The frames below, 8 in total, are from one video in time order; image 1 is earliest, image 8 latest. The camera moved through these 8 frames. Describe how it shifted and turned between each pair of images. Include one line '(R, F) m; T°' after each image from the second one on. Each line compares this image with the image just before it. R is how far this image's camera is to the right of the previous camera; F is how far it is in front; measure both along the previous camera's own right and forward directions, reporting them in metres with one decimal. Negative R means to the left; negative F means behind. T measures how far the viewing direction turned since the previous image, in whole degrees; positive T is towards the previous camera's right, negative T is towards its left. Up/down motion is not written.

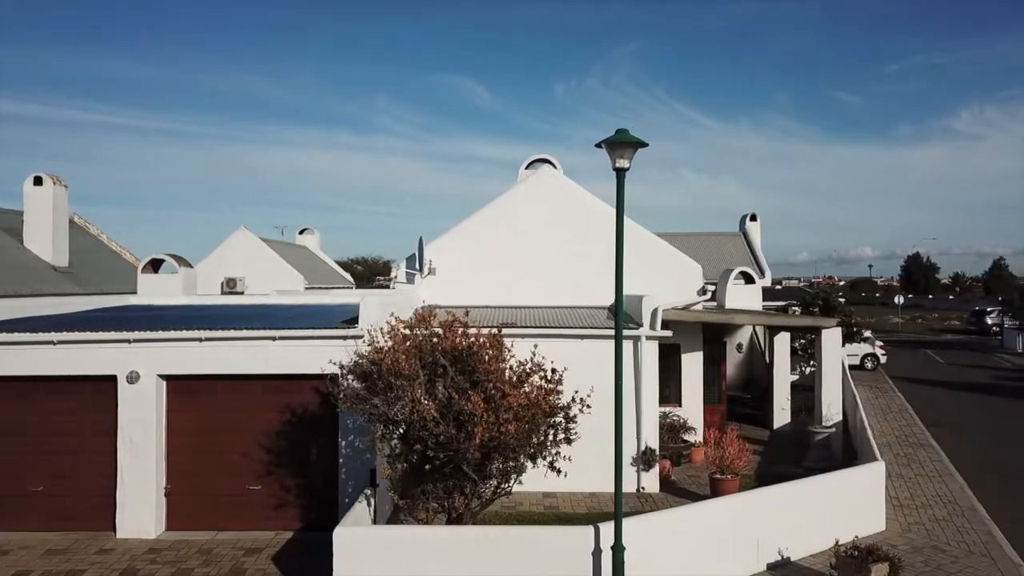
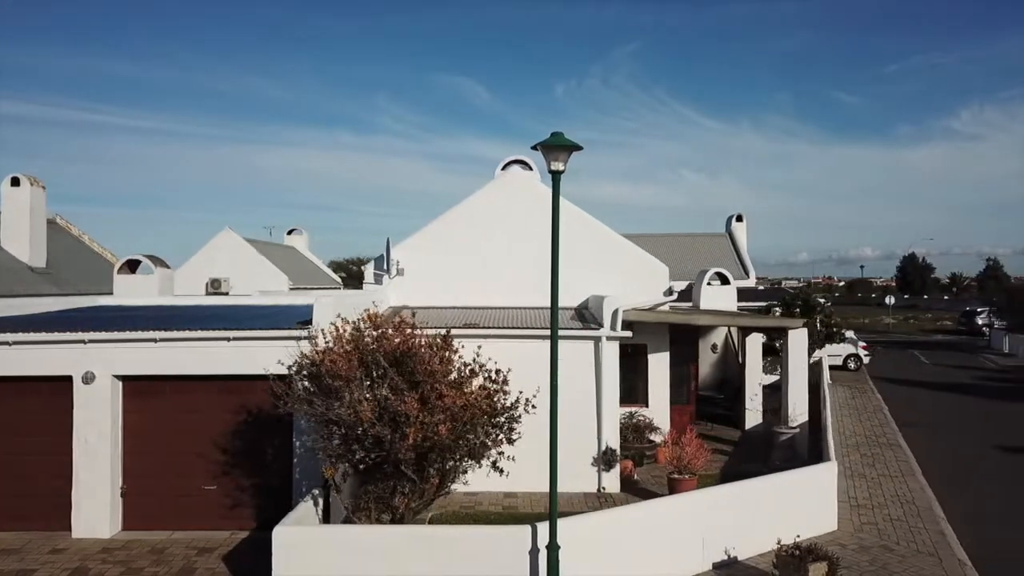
(+0.6, -0.1) m; 0°
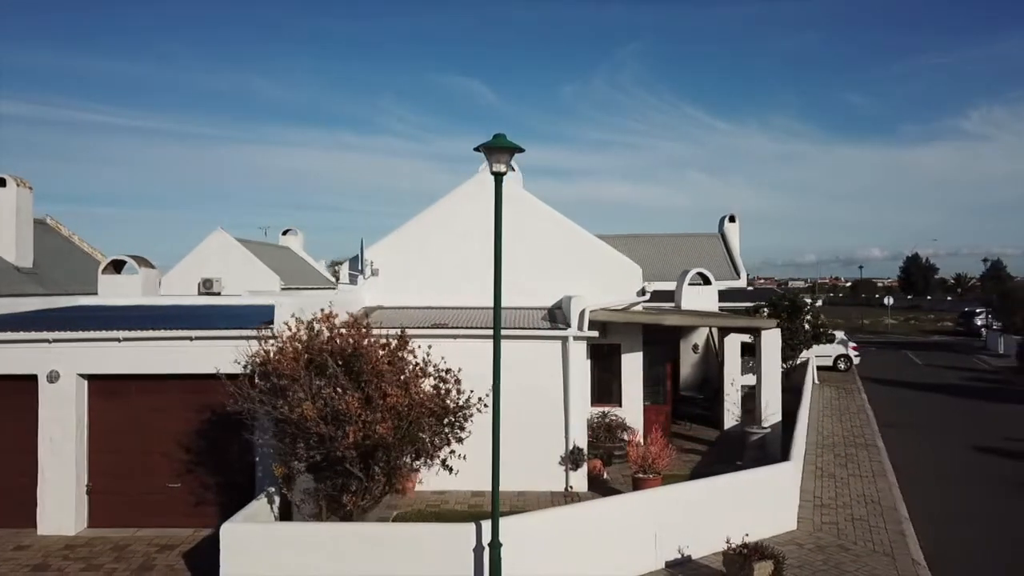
(+0.6, -0.1) m; 0°
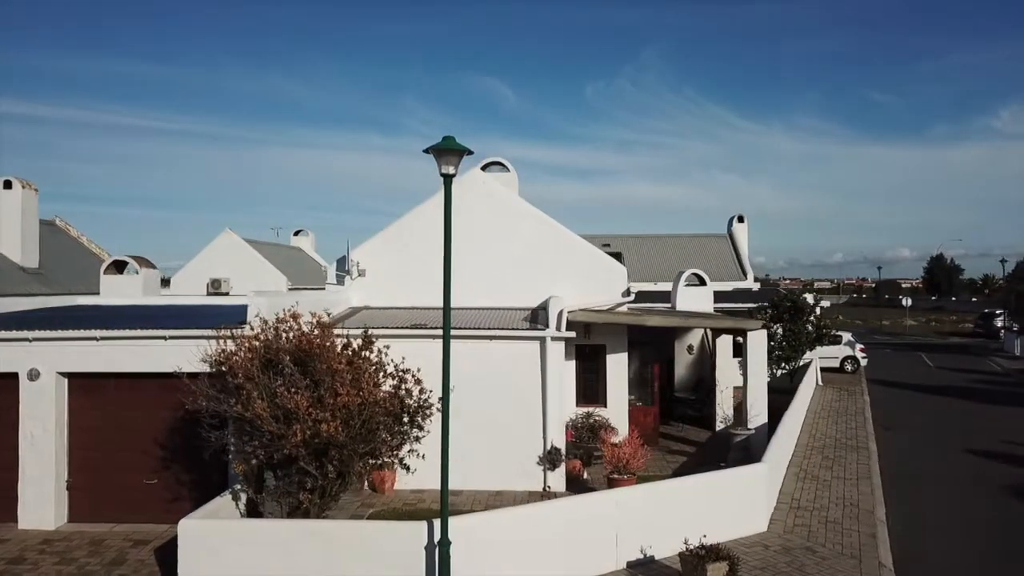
(+0.7, -0.1) m; -1°
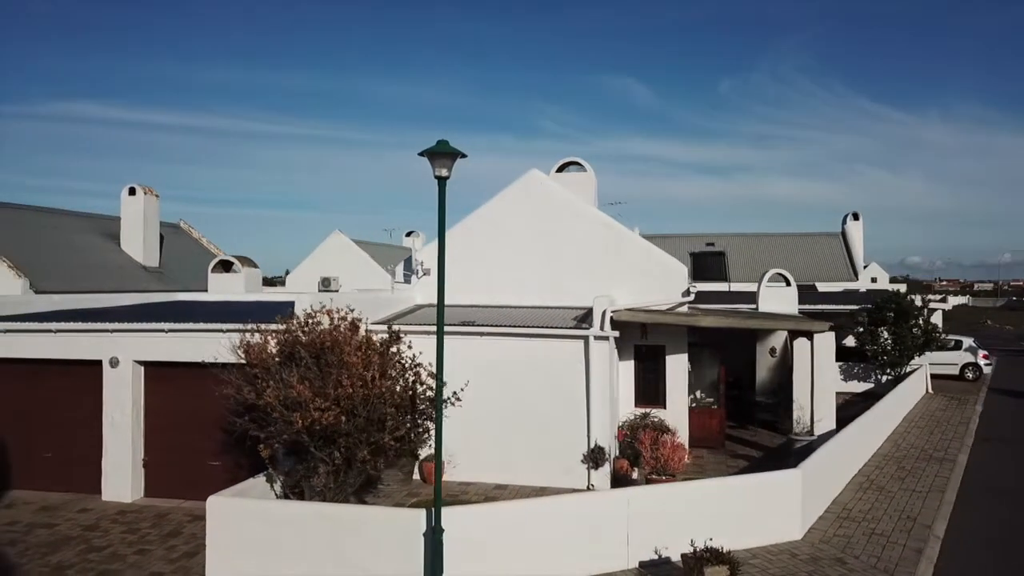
(+1.3, -0.1) m; -9°
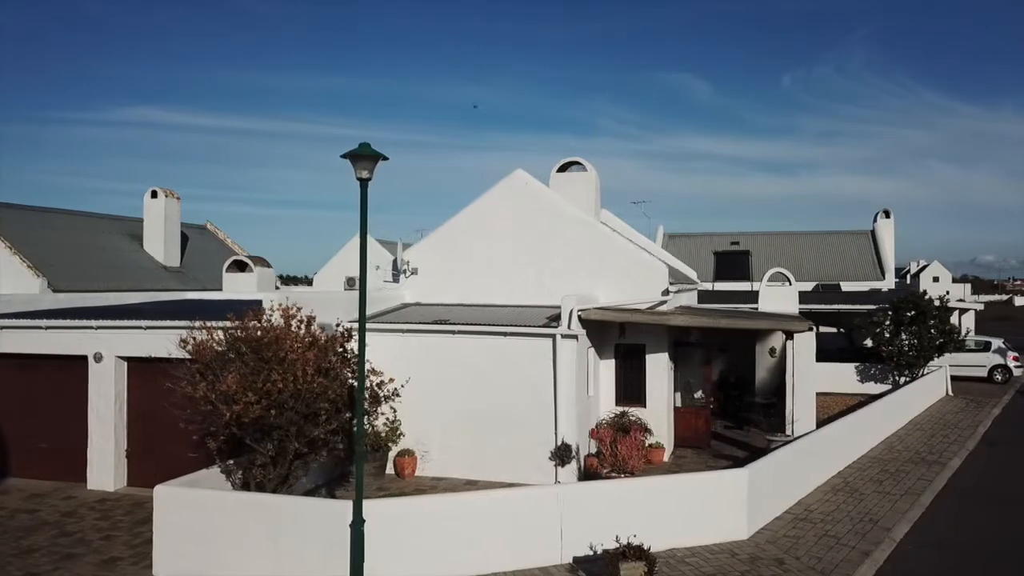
(+1.3, -0.1) m; -4°
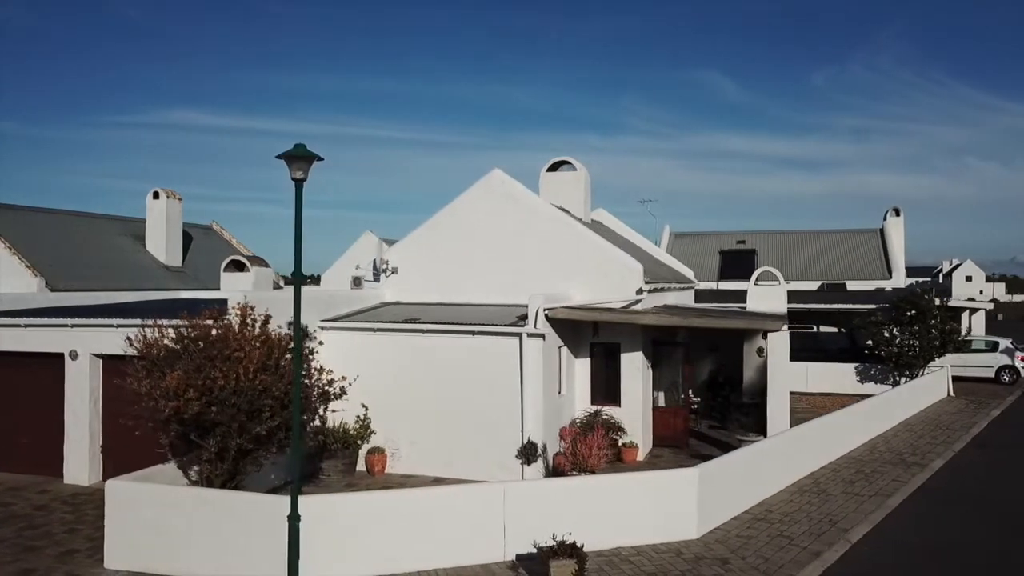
(+0.9, -0.1) m; -2°
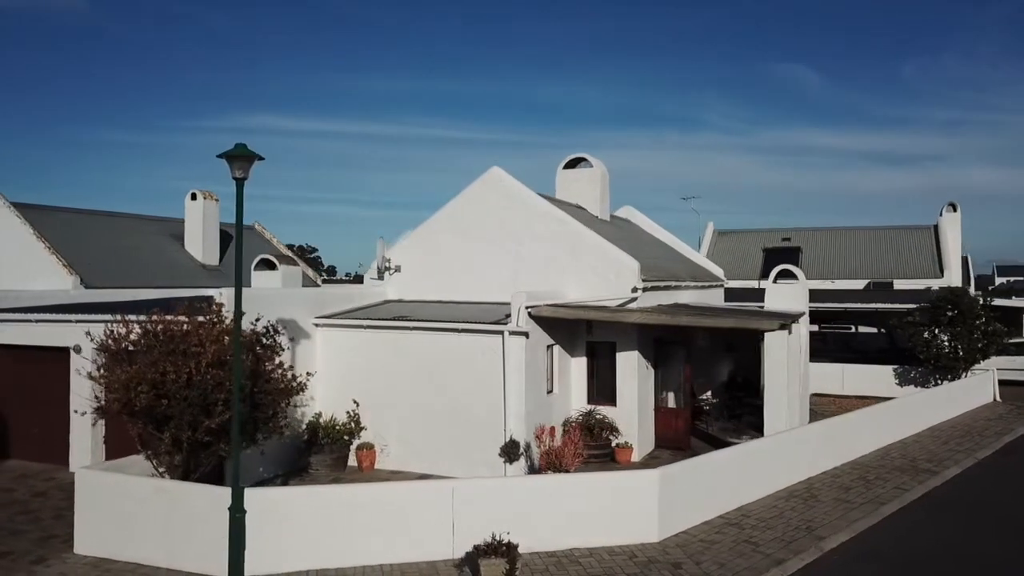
(+1.4, +0.1) m; -5°
